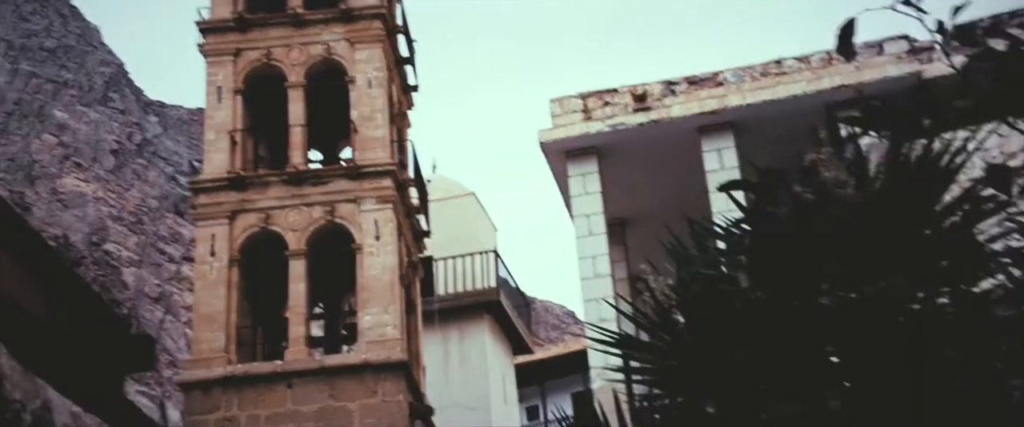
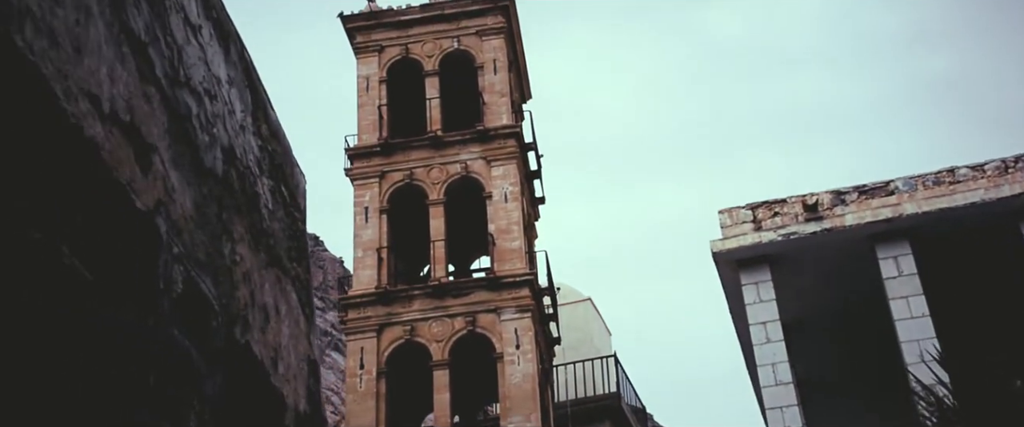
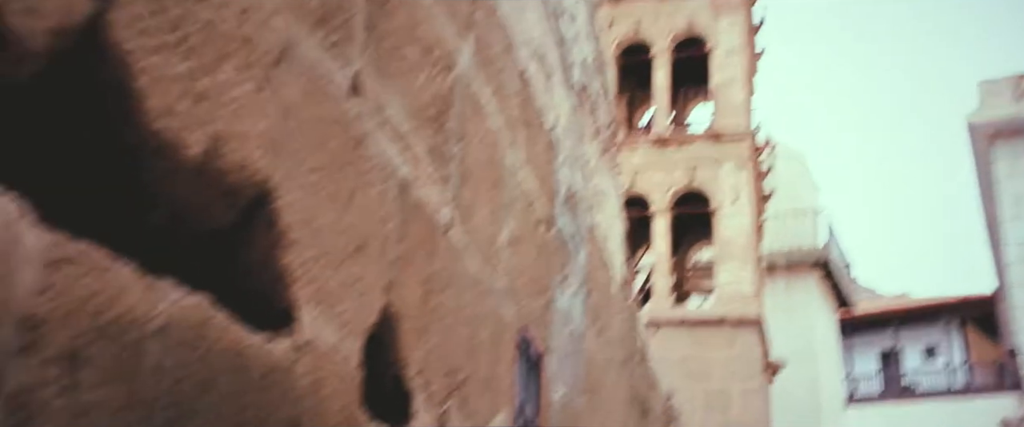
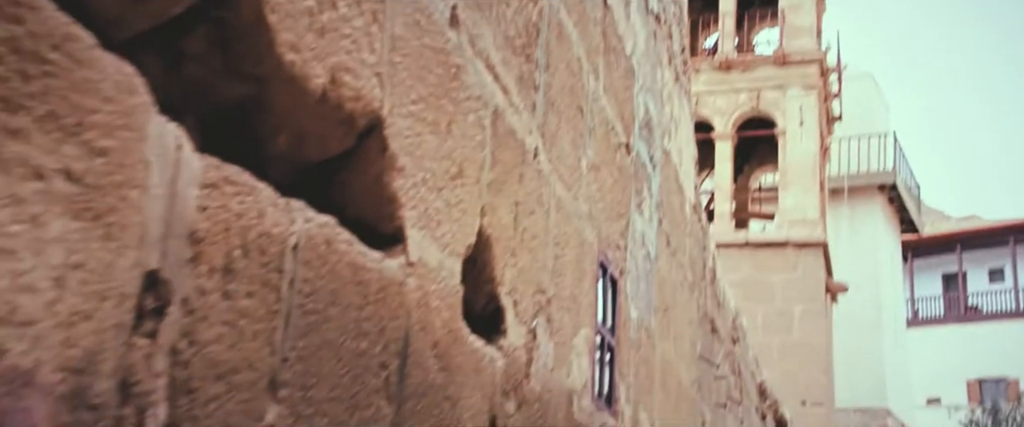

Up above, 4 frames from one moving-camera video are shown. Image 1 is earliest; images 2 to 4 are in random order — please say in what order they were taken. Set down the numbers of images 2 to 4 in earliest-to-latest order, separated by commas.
2, 3, 4
